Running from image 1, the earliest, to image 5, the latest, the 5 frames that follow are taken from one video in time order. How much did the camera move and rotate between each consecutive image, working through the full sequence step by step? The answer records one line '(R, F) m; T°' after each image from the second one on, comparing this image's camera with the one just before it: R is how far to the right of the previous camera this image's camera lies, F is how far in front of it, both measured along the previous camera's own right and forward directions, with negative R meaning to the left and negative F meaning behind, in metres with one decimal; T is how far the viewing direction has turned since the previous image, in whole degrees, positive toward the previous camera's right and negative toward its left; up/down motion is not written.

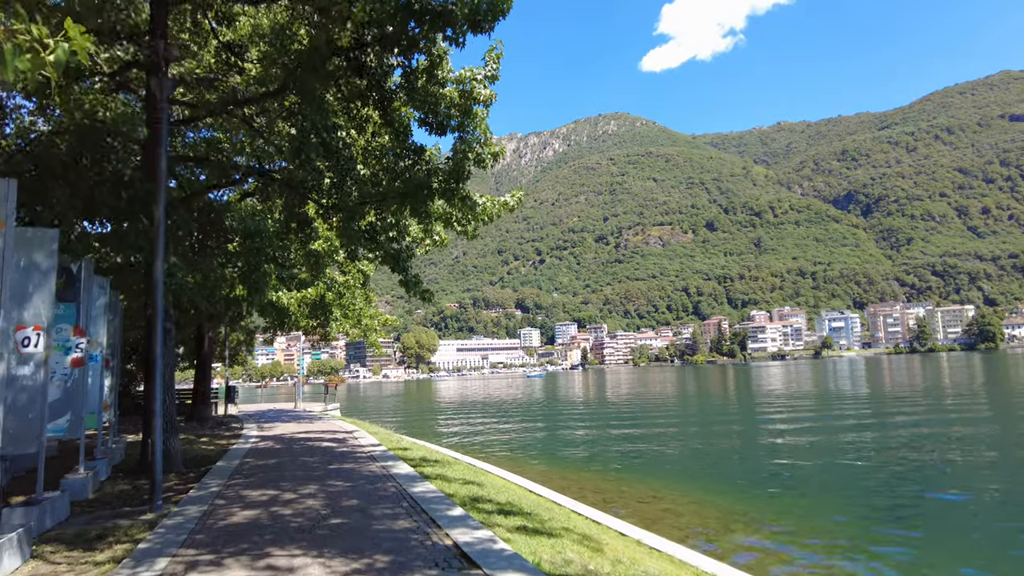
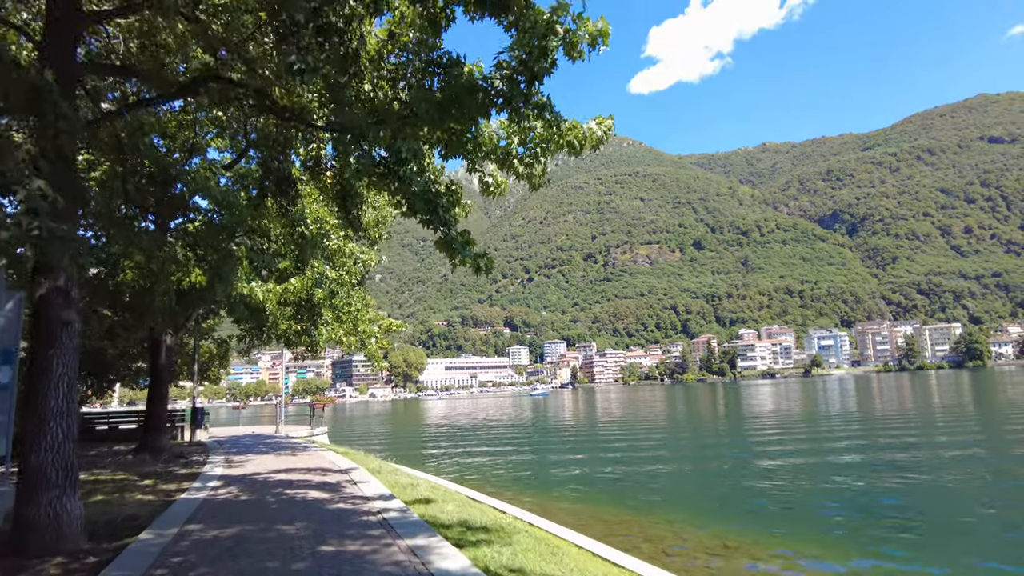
(-1.1, +3.6) m; +1°
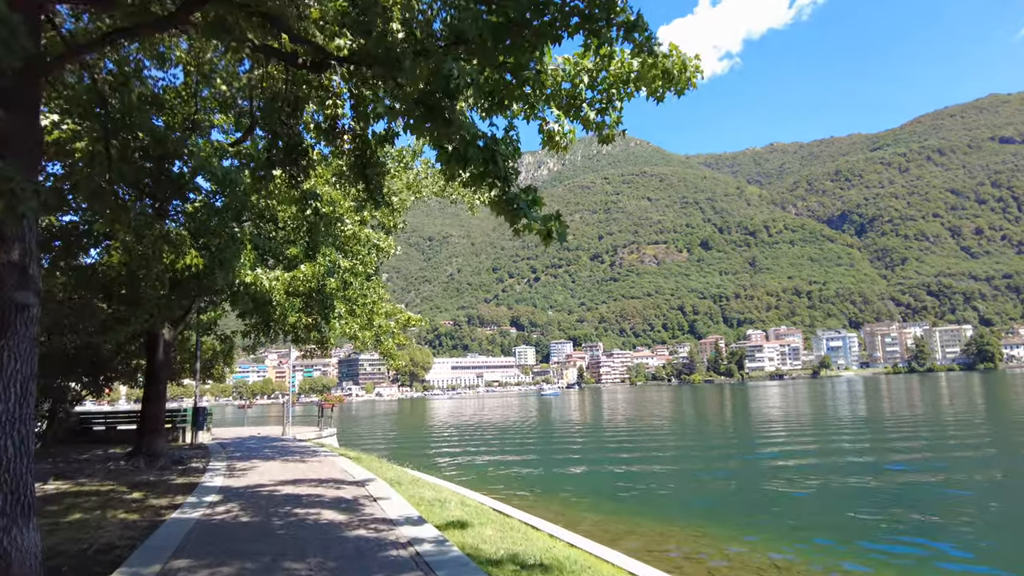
(-0.5, +1.4) m; -1°
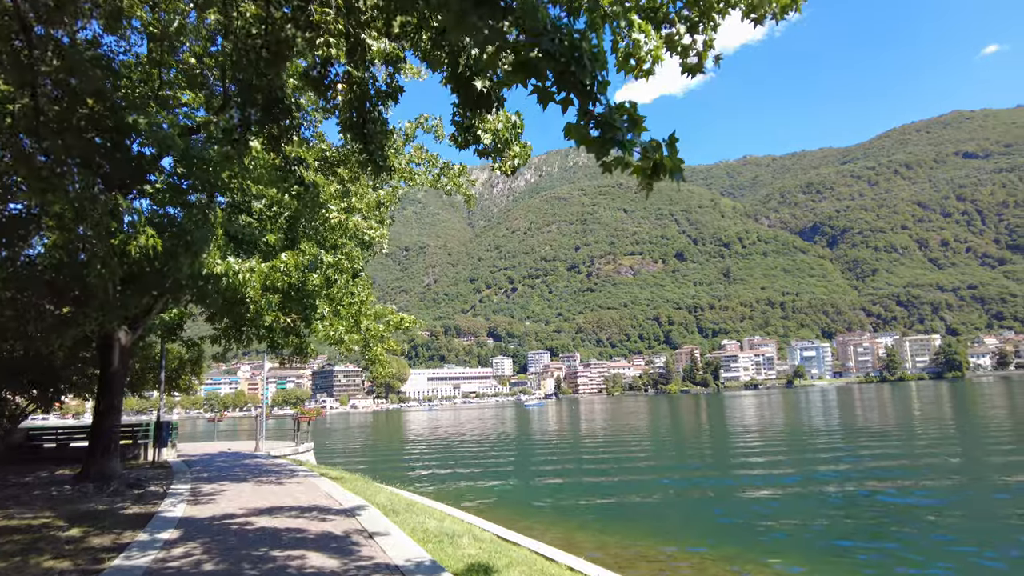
(-0.6, +1.4) m; +2°
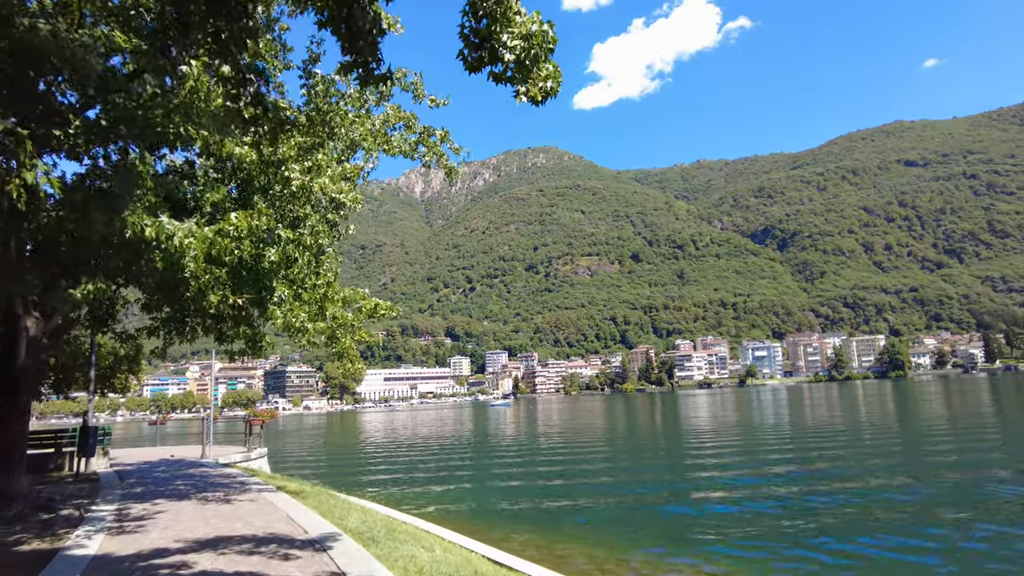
(-0.6, +1.7) m; +4°
